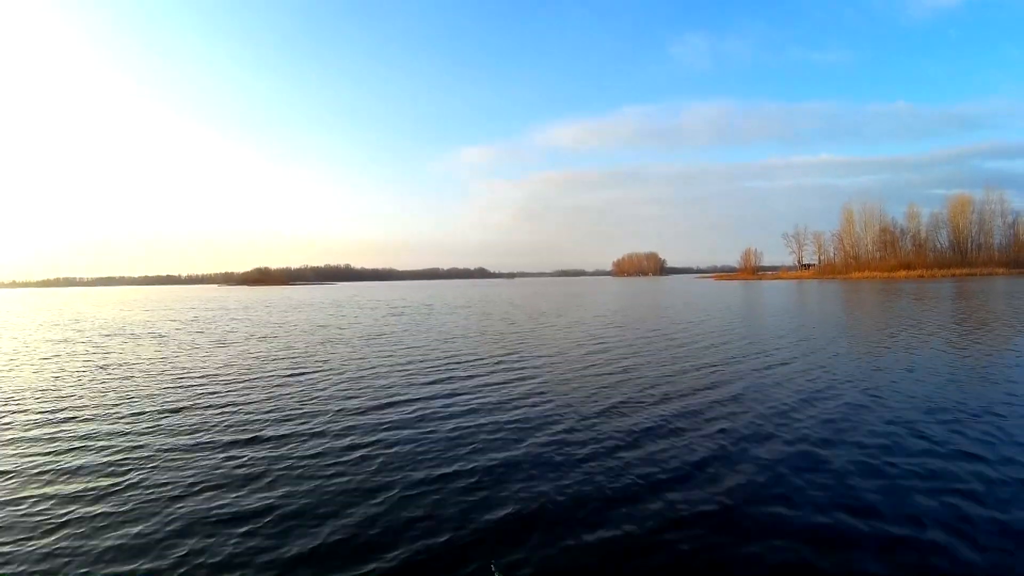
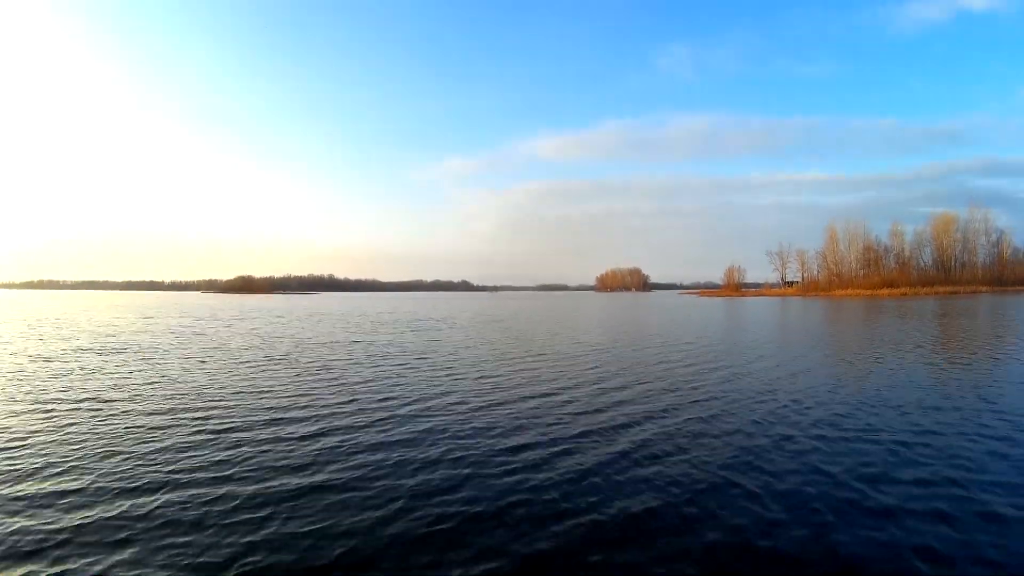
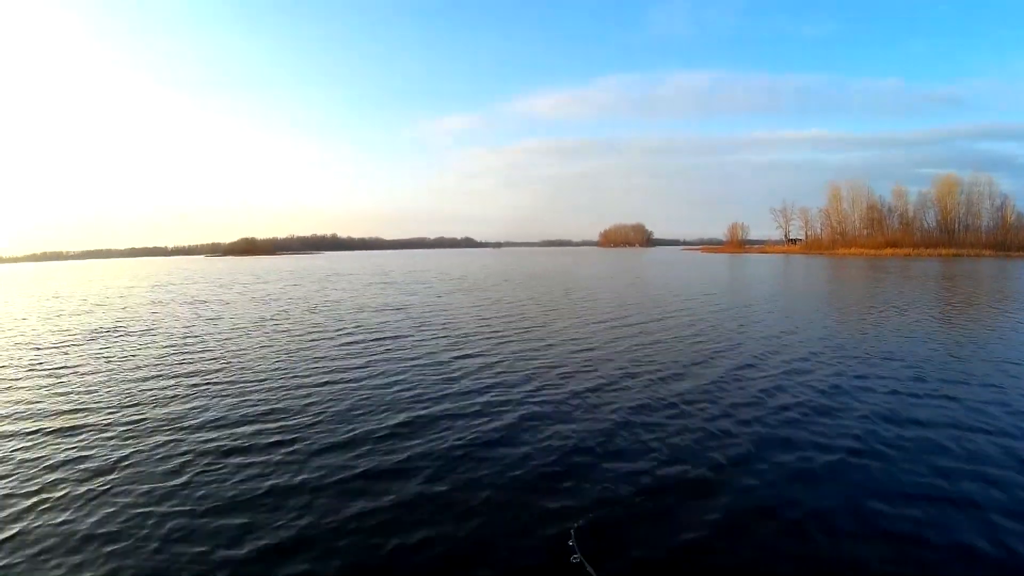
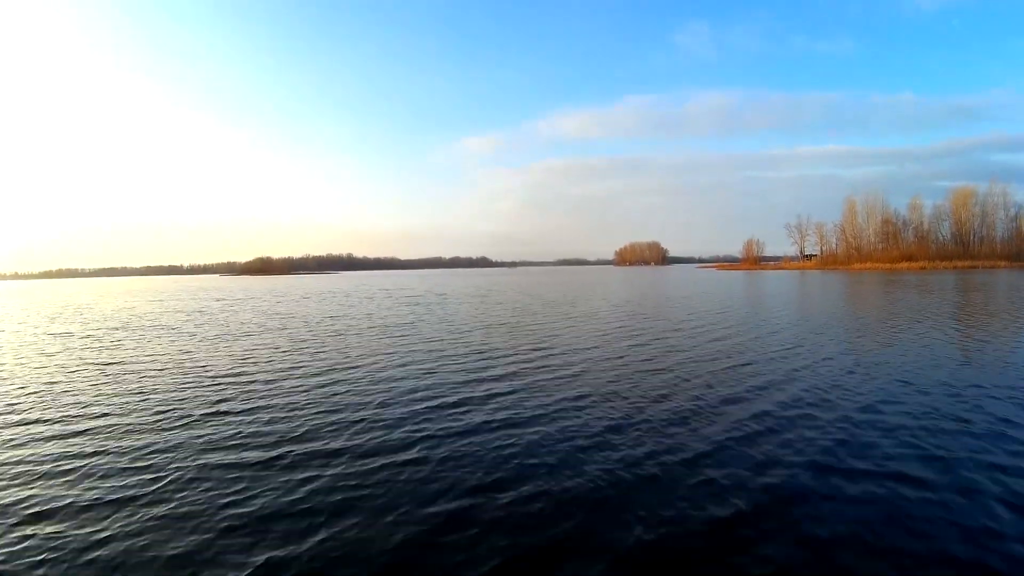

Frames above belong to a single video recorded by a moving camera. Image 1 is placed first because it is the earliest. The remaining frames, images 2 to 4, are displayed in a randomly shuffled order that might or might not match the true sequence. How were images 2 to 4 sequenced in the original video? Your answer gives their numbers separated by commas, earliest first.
4, 2, 3
